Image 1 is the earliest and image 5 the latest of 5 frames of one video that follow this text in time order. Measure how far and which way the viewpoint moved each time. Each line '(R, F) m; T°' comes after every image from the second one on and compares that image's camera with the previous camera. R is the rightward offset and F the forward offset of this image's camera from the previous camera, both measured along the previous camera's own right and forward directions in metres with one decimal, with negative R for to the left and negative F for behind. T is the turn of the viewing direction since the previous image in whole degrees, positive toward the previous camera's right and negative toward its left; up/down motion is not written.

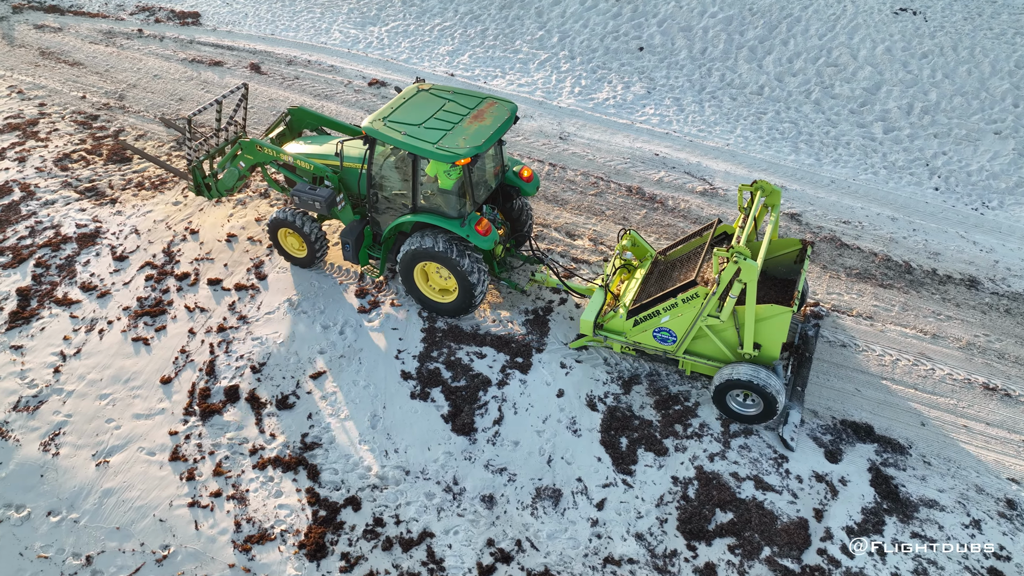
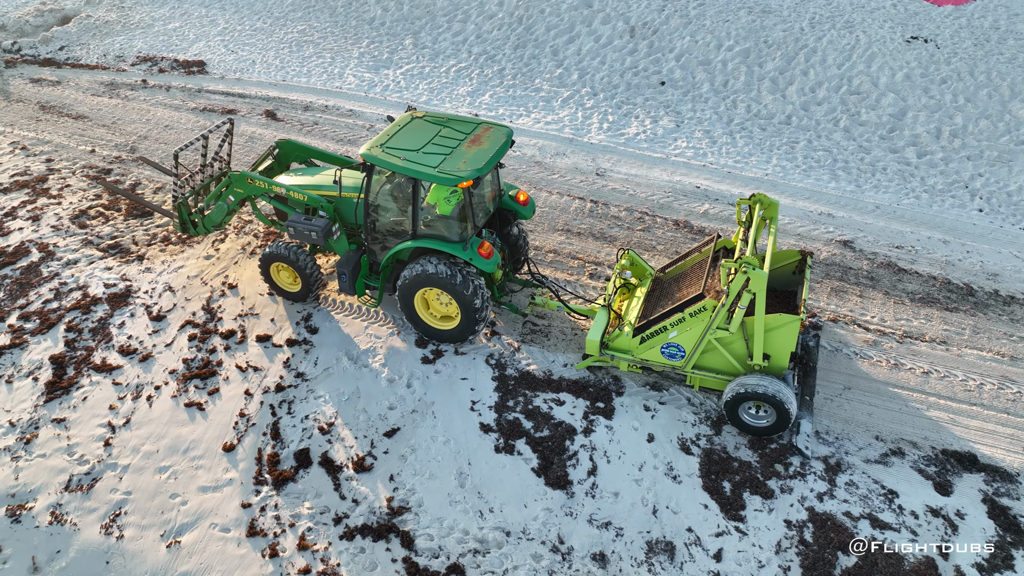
(-1.0, +0.3) m; +3°
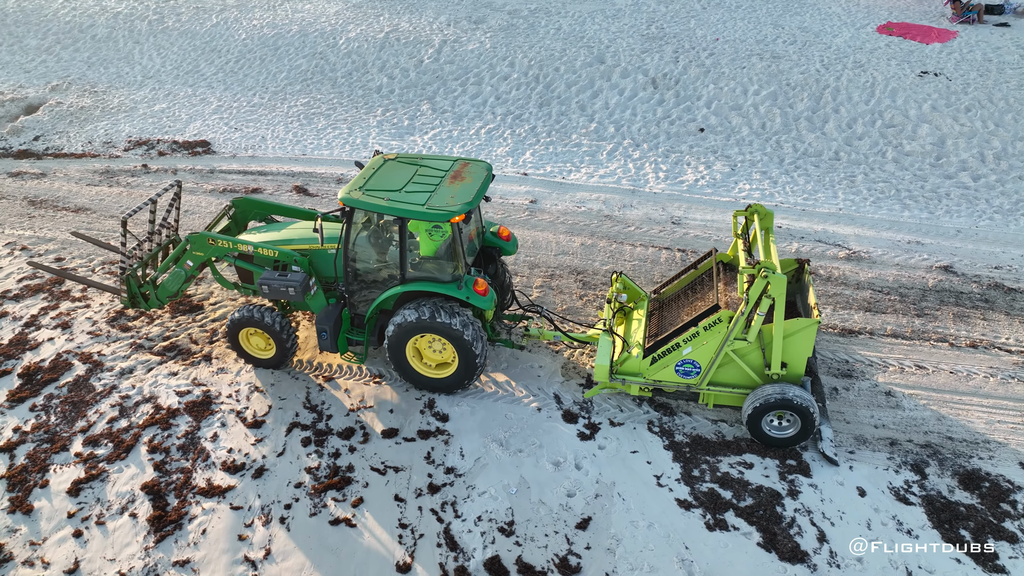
(-2.0, +0.7) m; +7°
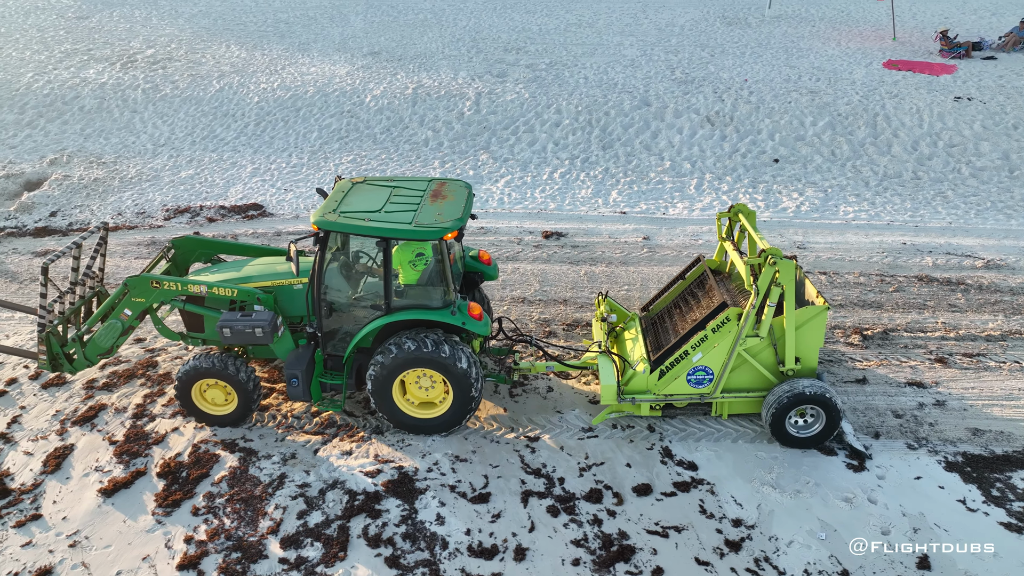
(-2.6, +0.9) m; +8°
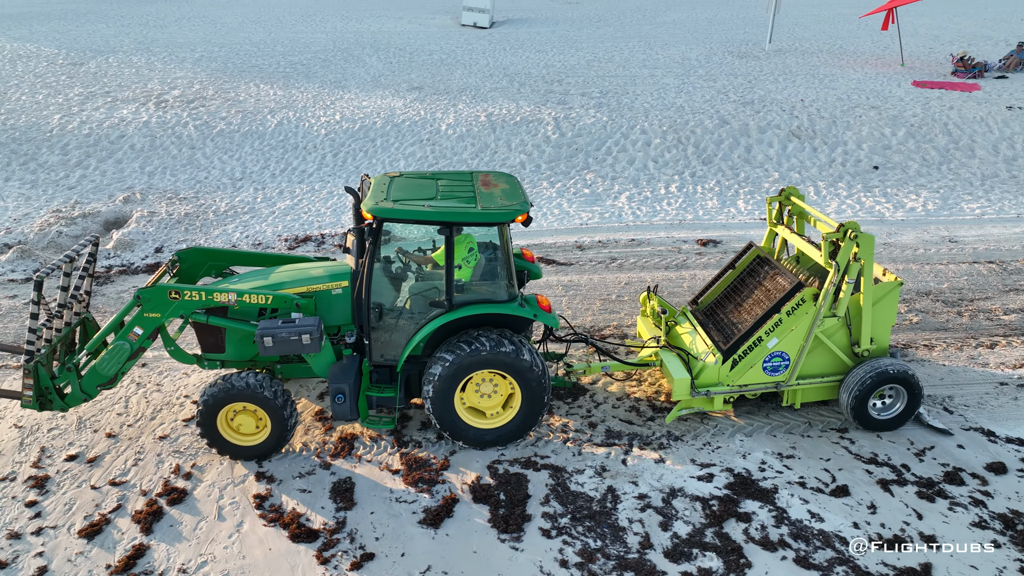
(-2.9, +0.6) m; +6°
